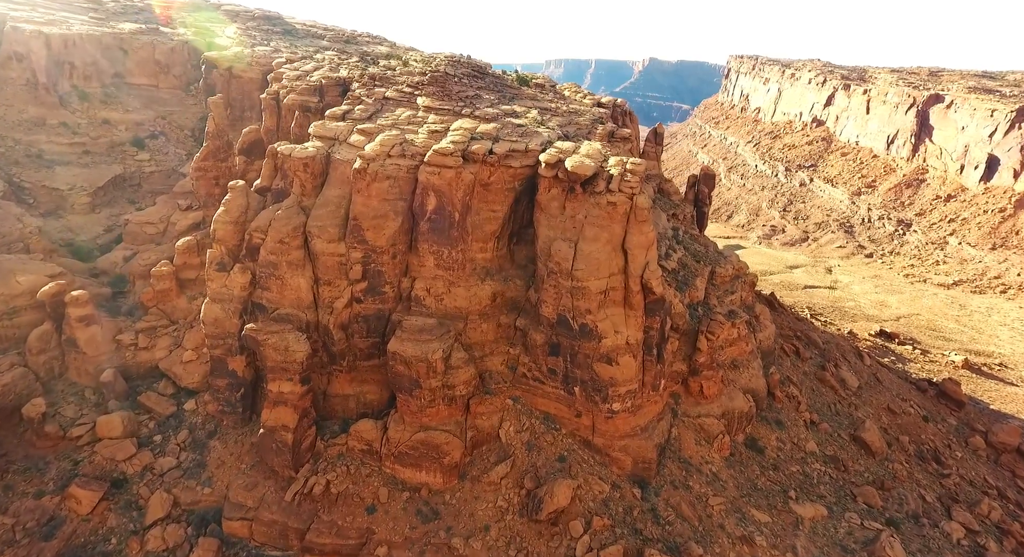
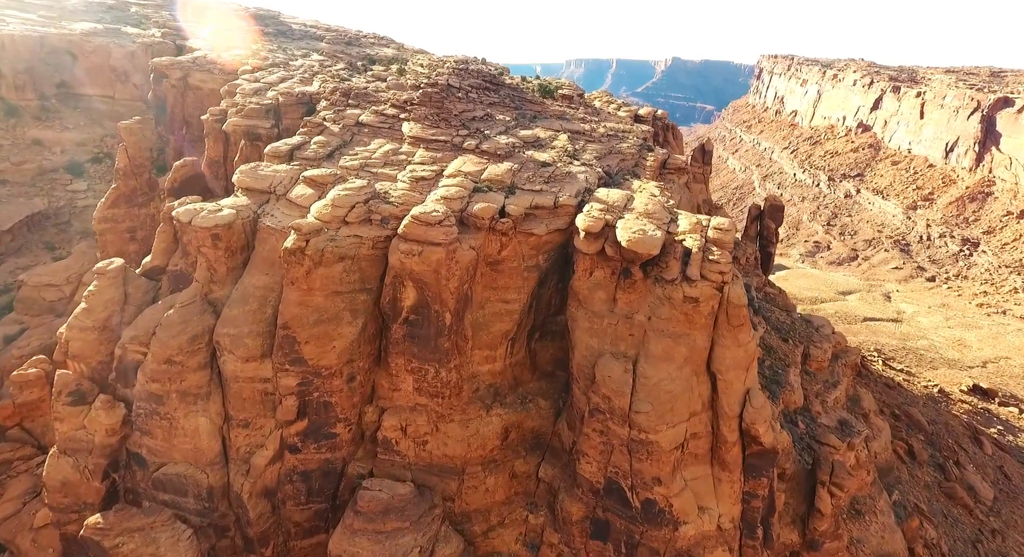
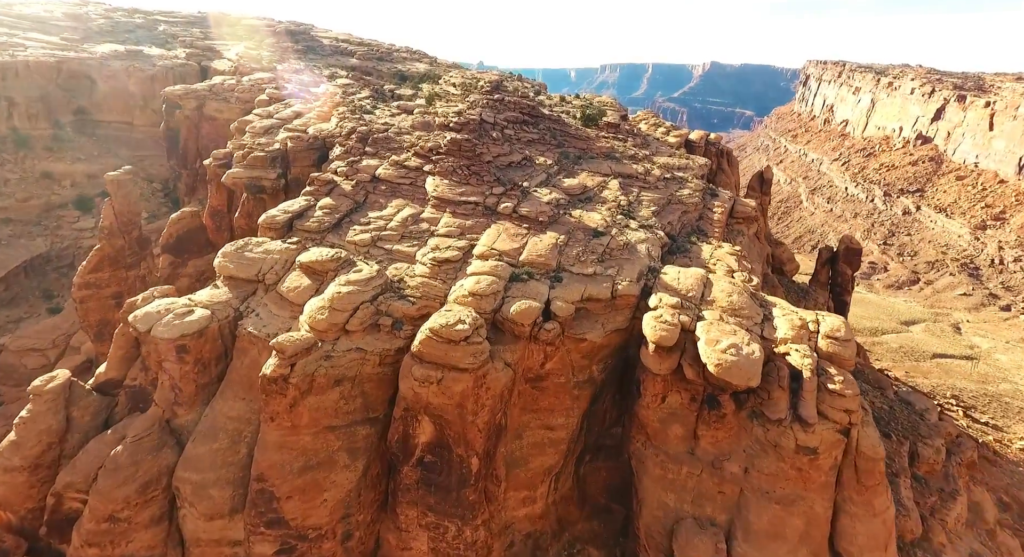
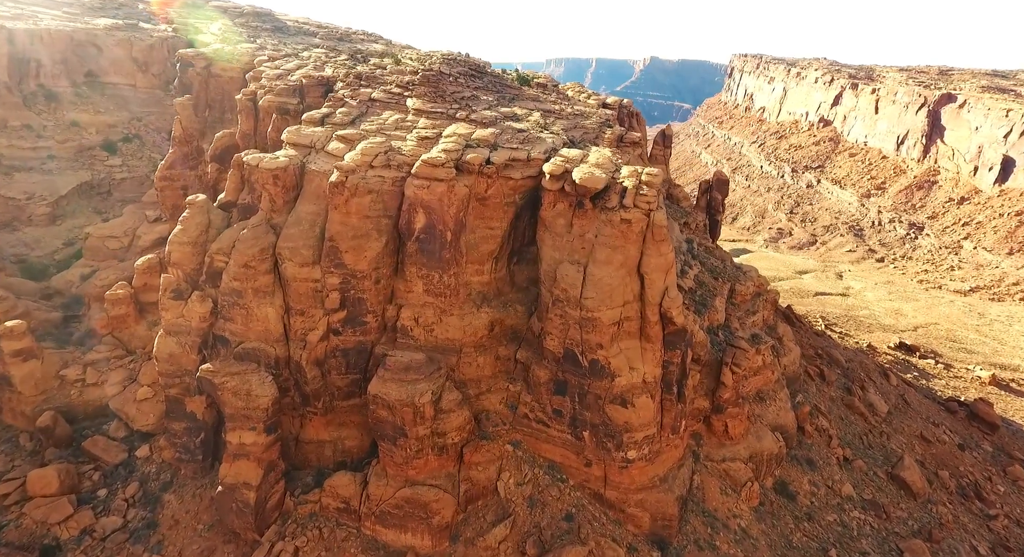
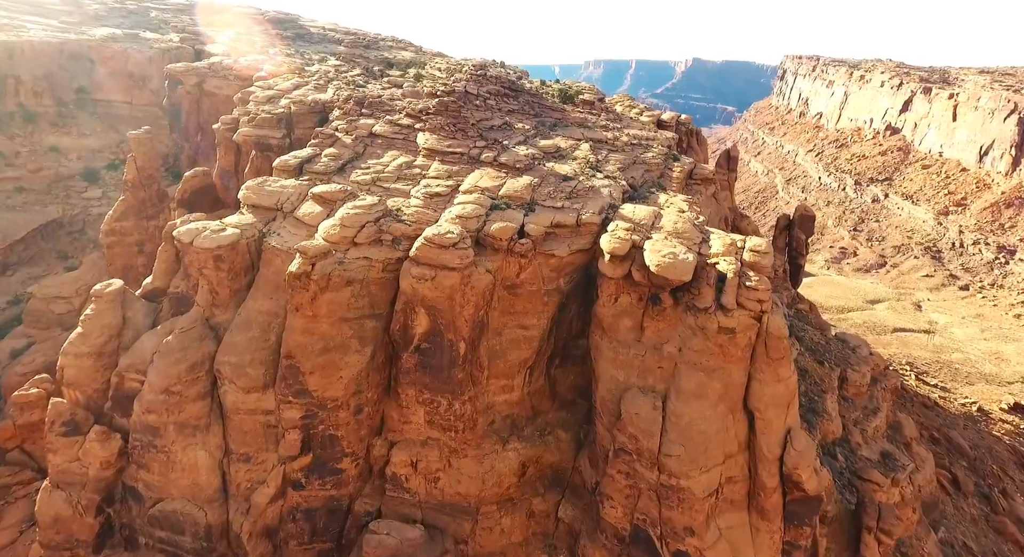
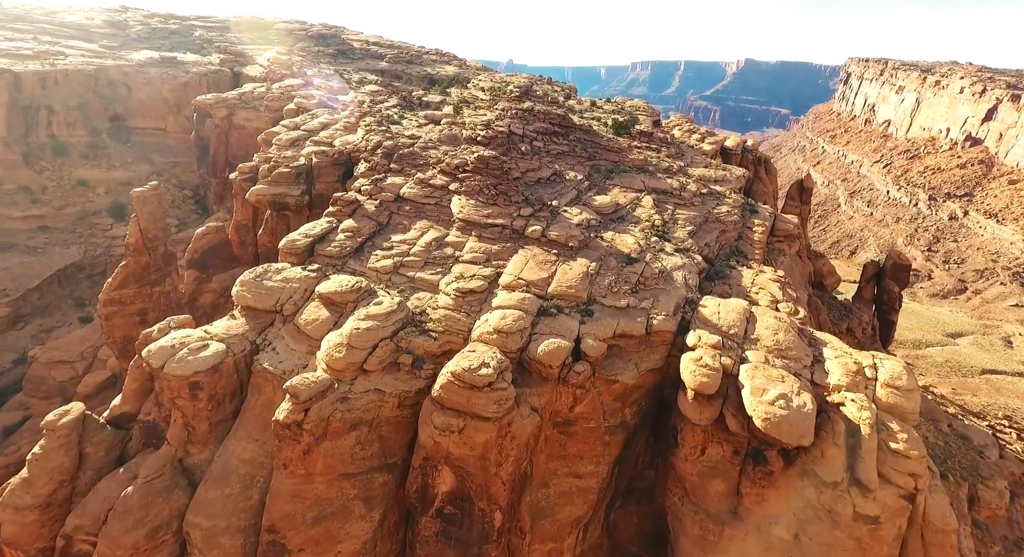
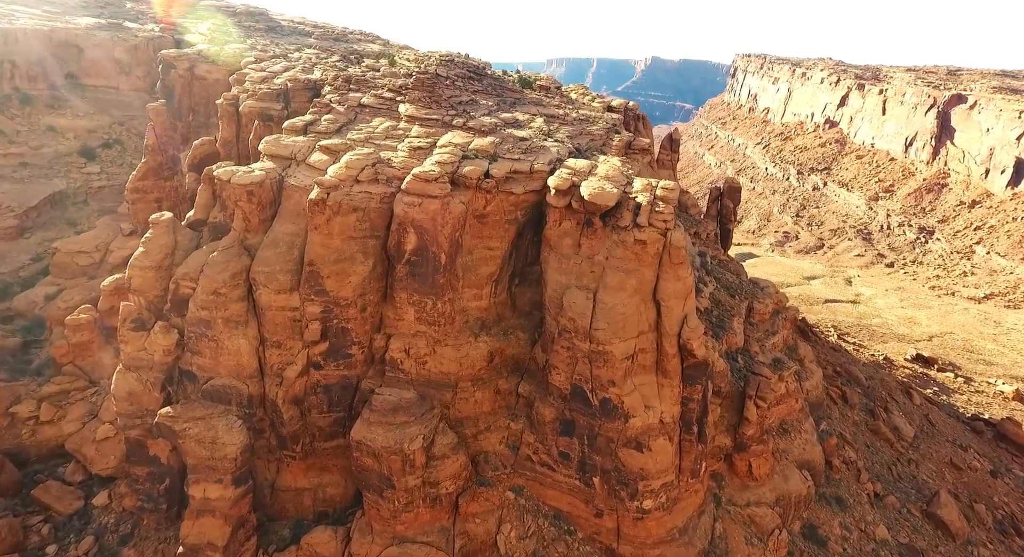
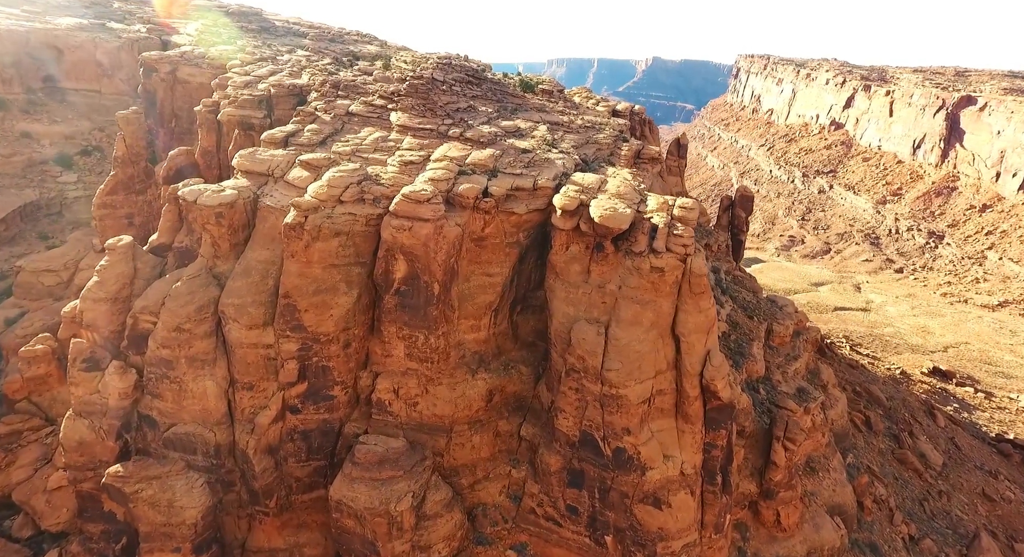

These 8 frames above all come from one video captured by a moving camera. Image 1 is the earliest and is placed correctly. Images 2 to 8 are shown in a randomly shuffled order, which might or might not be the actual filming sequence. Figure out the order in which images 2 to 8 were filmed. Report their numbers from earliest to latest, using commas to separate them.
4, 7, 8, 2, 5, 3, 6
